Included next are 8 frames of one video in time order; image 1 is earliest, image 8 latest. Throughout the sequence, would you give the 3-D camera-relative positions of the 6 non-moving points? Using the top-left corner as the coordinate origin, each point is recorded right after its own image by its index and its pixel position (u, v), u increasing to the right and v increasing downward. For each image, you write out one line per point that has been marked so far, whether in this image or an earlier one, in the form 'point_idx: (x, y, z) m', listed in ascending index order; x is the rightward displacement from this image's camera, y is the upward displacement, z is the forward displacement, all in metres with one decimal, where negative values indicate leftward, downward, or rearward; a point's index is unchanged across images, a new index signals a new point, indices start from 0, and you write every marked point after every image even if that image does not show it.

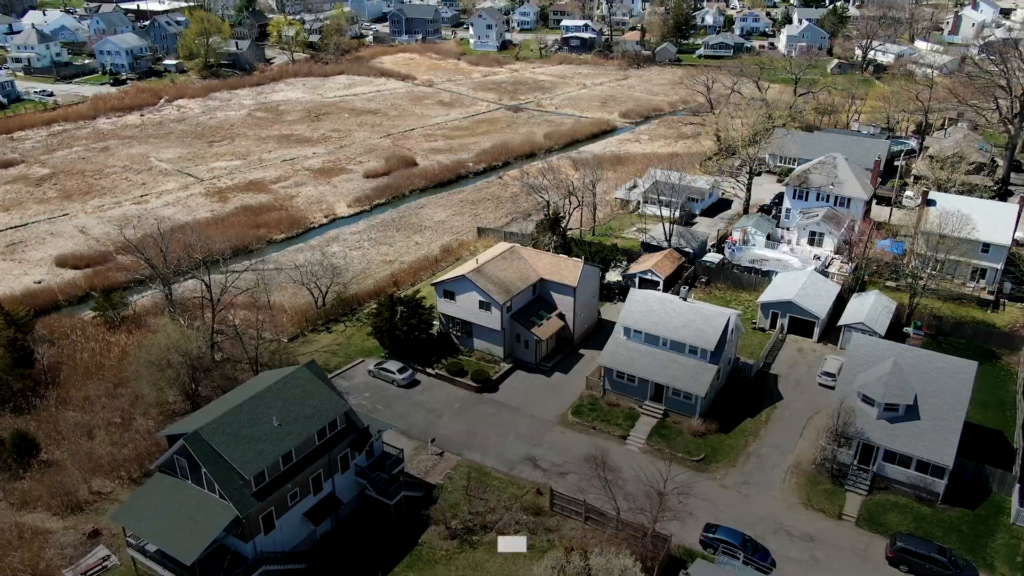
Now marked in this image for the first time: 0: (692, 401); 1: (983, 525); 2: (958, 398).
0: (+4.5, -2.8, +19.6) m
1: (+9.8, -5.0, +16.5) m
2: (+9.8, -2.5, +17.3) m
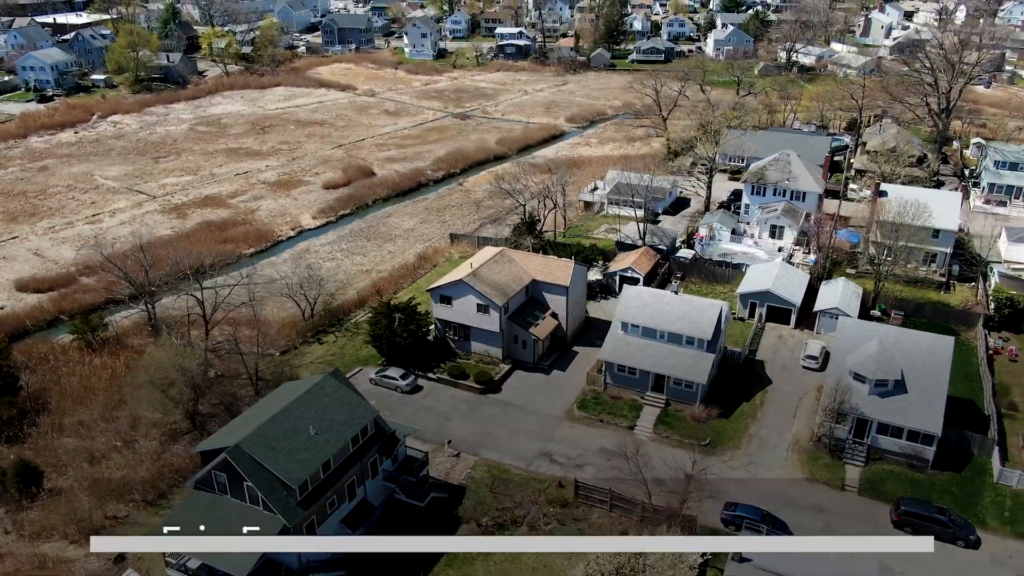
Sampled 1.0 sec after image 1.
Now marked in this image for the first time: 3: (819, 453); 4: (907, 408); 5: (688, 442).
0: (+4.8, -2.7, +20.6) m
1: (+10.4, -4.5, +17.9) m
2: (+10.2, -2.0, +18.8) m
3: (+7.5, -4.0, +19.2) m
4: (+9.3, -2.8, +18.5) m
5: (+4.4, -3.8, +19.7) m
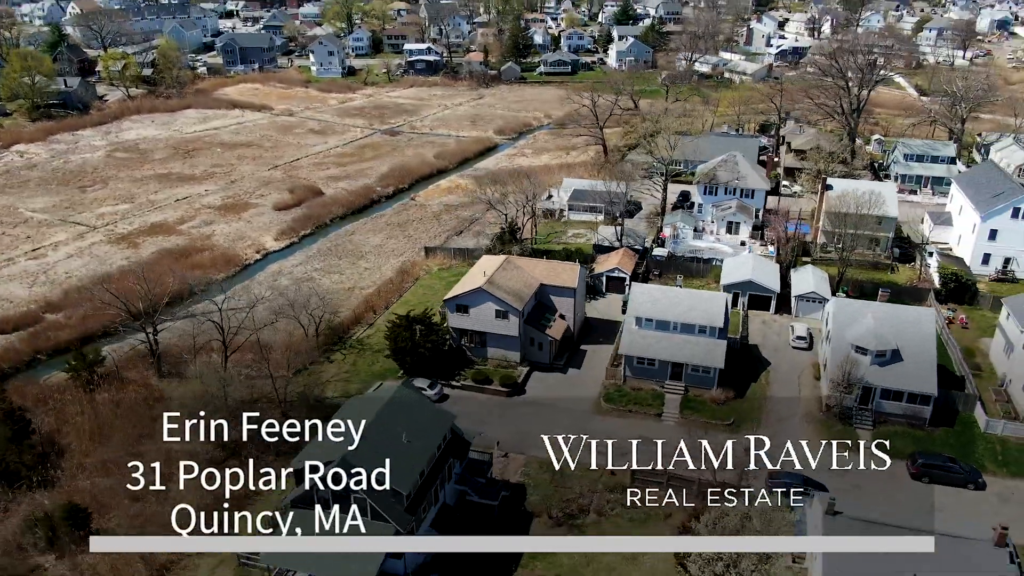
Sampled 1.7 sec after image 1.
0: (+5.6, -2.4, +22.2) m
1: (+11.7, -3.9, +20.4) m
2: (+11.2, -1.4, +21.2) m
3: (+8.6, -3.6, +21.2) m
4: (+10.4, -2.3, +20.7) m
5: (+5.4, -3.6, +21.2) m
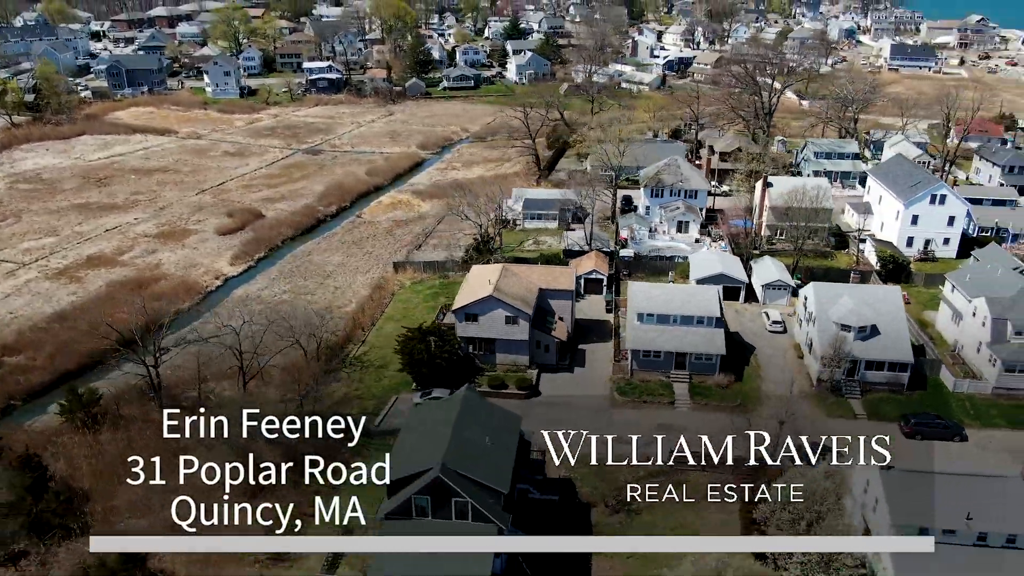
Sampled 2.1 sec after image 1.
0: (+6.1, -2.2, +23.8) m
1: (+12.4, -3.2, +23.0) m
2: (+11.6, -0.8, +23.7) m
3: (+9.2, -3.1, +23.3) m
4: (+10.9, -1.7, +23.1) m
5: (+6.1, -3.4, +22.8) m
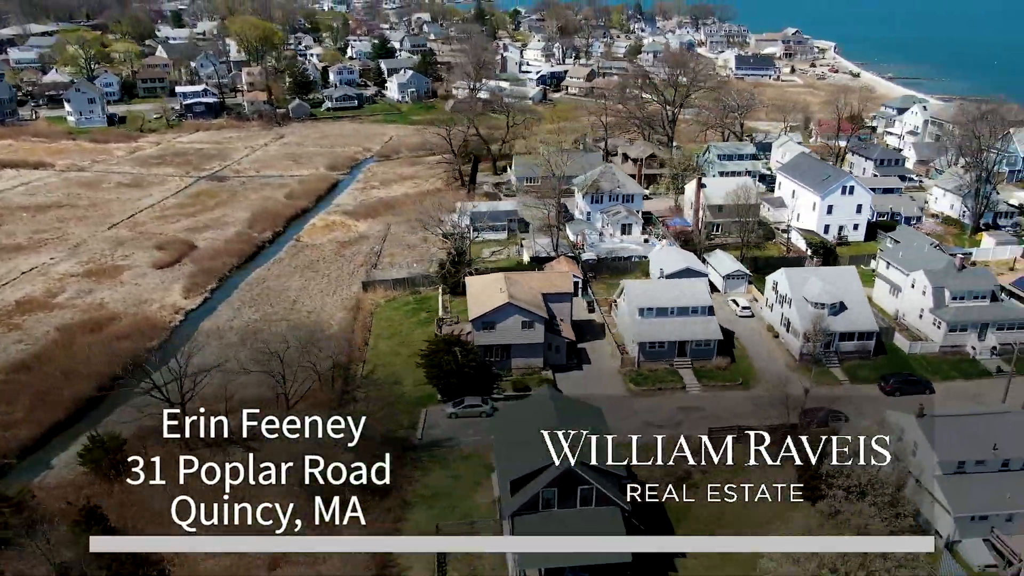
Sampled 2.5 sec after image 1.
0: (+6.5, -1.9, +26.0) m
1: (+13.0, -2.4, +26.4) m
2: (+11.9, -0.1, +27.0) m
3: (+9.8, -2.6, +26.1) m
4: (+11.4, -1.0, +26.3) m
5: (+6.9, -3.1, +25.0) m
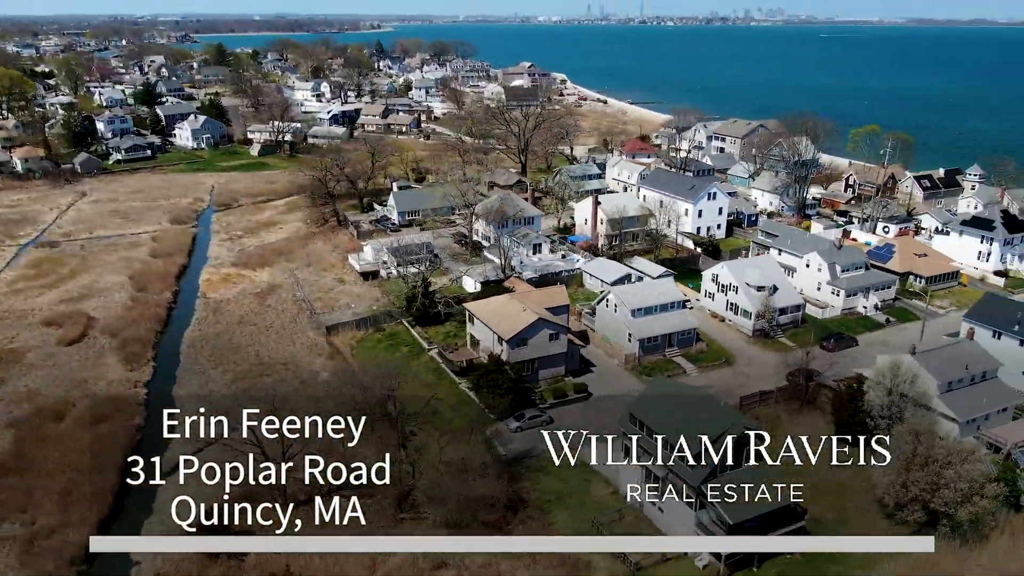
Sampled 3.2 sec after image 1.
0: (+6.8, -1.8, +30.1) m
1: (+12.7, -1.5, +32.6) m
2: (+11.2, +0.6, +32.9) m
3: (+9.9, -2.1, +31.2) m
4: (+11.1, -0.3, +32.0) m
5: (+7.6, -2.8, +29.2) m
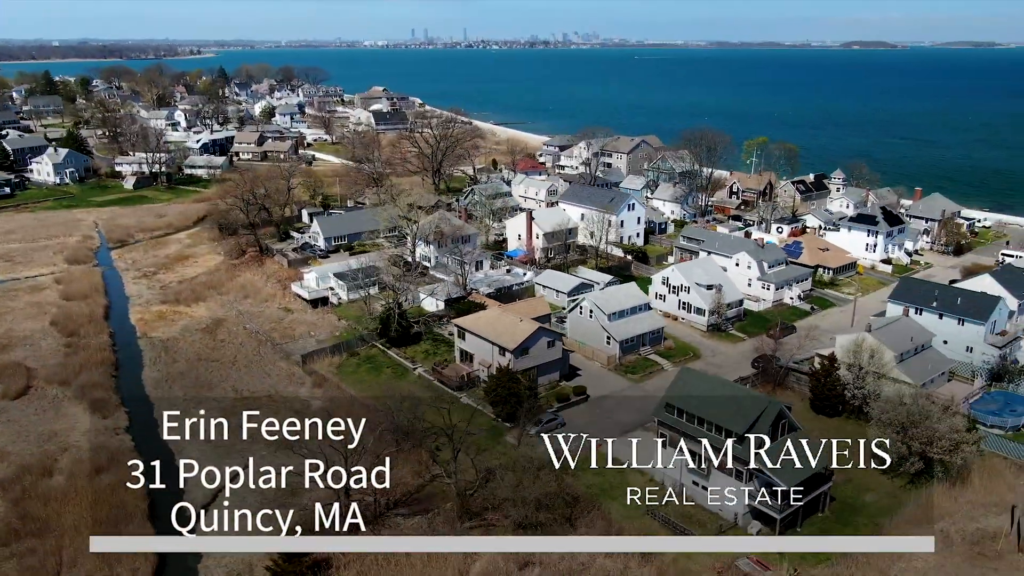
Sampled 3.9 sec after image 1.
0: (+6.0, -1.9, +32.4) m
1: (+11.3, -1.3, +36.2) m
2: (+9.6, +0.7, +36.1) m
3: (+8.9, -2.0, +34.2) m
4: (+9.7, -0.2, +35.2) m
5: (+7.0, -2.8, +31.8) m
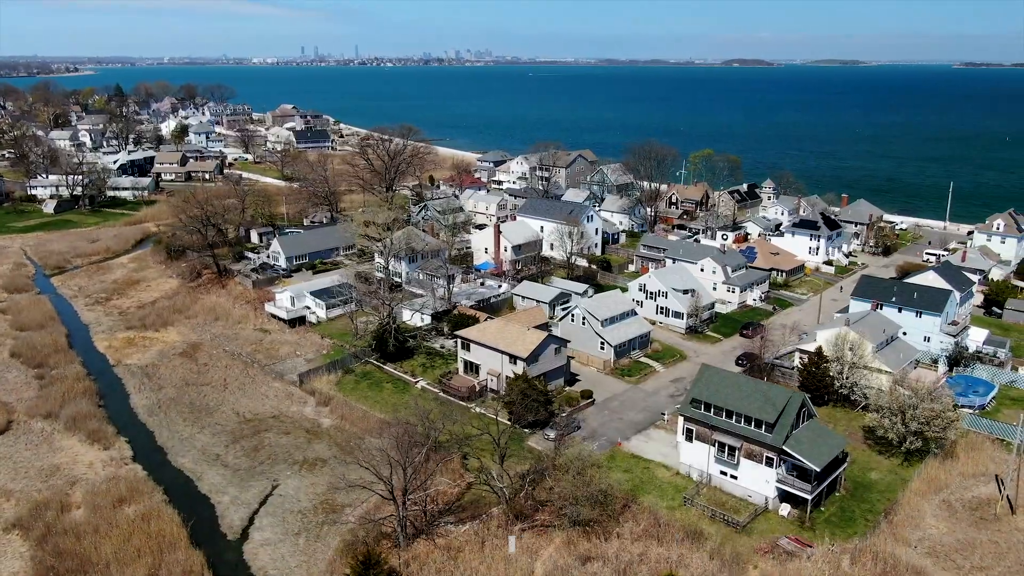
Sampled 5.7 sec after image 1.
0: (+5.8, -2.1, +33.9) m
1: (+10.5, -1.4, +38.3) m
2: (+8.7, +0.5, +38.1) m
3: (+8.4, -2.2, +36.0) m
4: (+9.0, -0.4, +37.2) m
5: (+6.9, -3.0, +33.3) m
